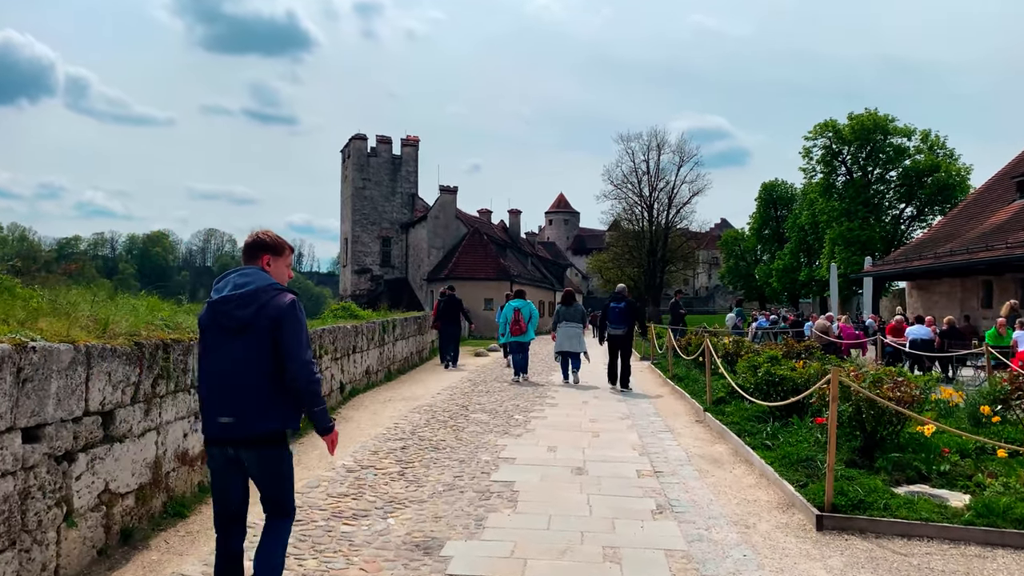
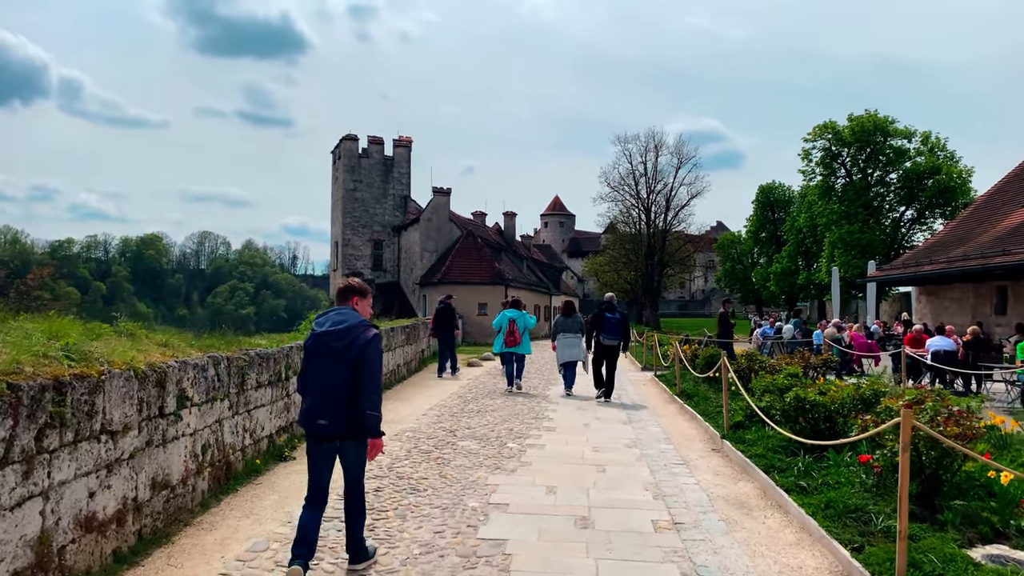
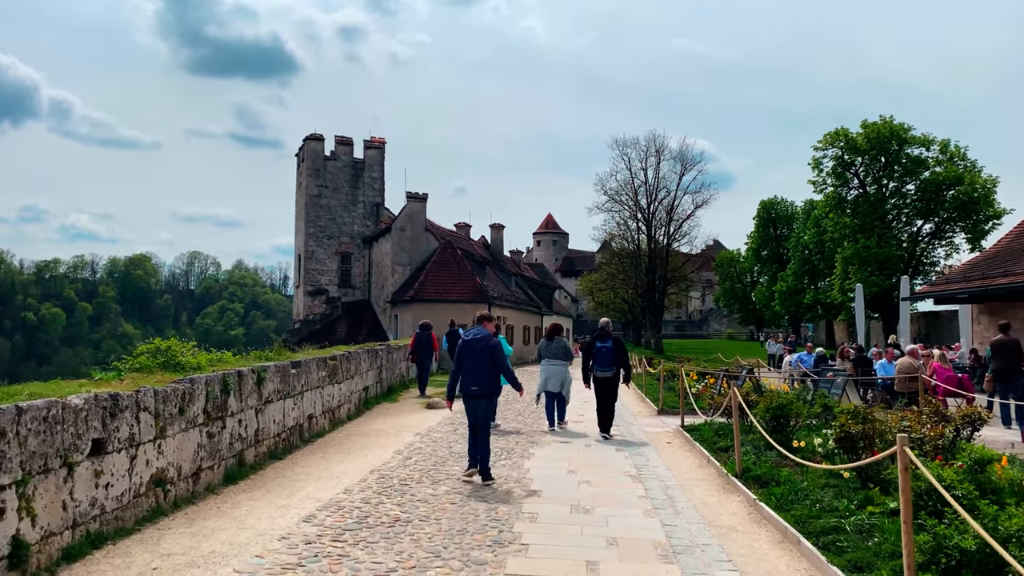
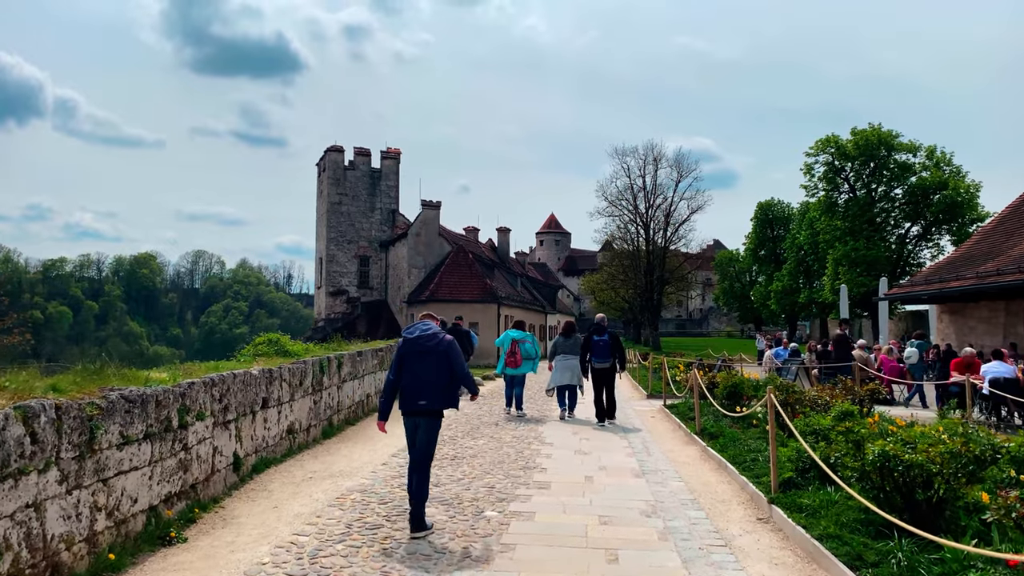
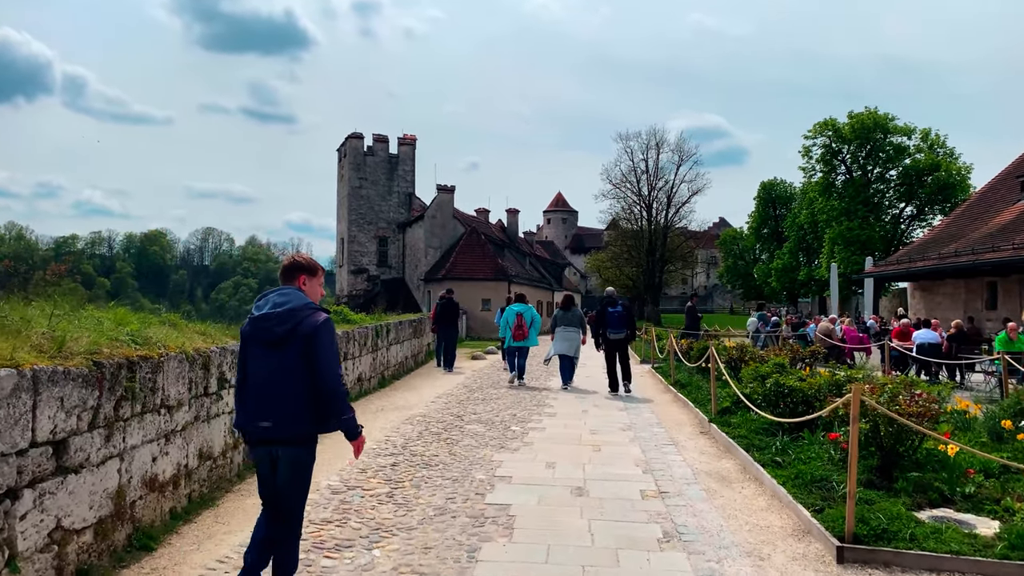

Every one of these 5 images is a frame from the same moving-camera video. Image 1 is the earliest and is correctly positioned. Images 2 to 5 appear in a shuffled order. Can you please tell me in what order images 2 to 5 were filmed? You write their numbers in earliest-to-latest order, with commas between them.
5, 2, 4, 3
